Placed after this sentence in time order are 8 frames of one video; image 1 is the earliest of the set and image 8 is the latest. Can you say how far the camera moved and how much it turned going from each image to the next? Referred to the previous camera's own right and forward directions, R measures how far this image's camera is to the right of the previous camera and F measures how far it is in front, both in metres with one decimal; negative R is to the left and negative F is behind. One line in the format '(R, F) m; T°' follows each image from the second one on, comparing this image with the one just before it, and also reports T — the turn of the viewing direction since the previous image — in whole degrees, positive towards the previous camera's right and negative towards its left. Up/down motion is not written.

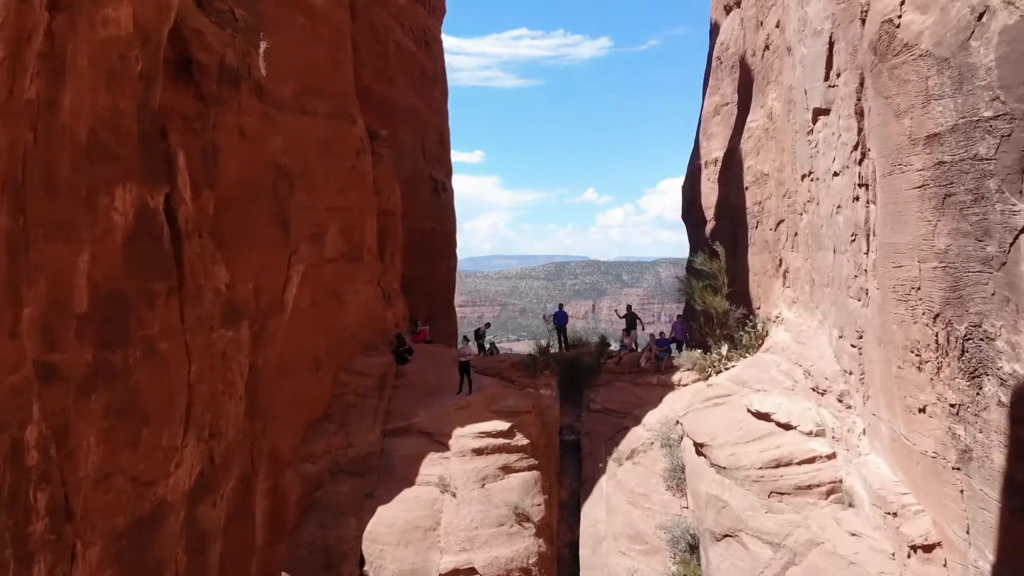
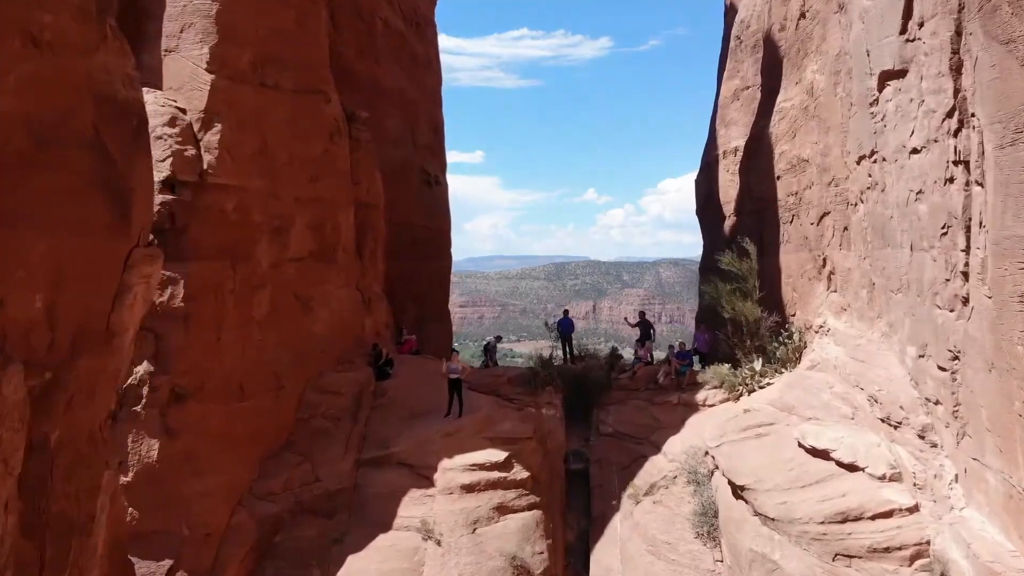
(+0.1, +1.7) m; 0°
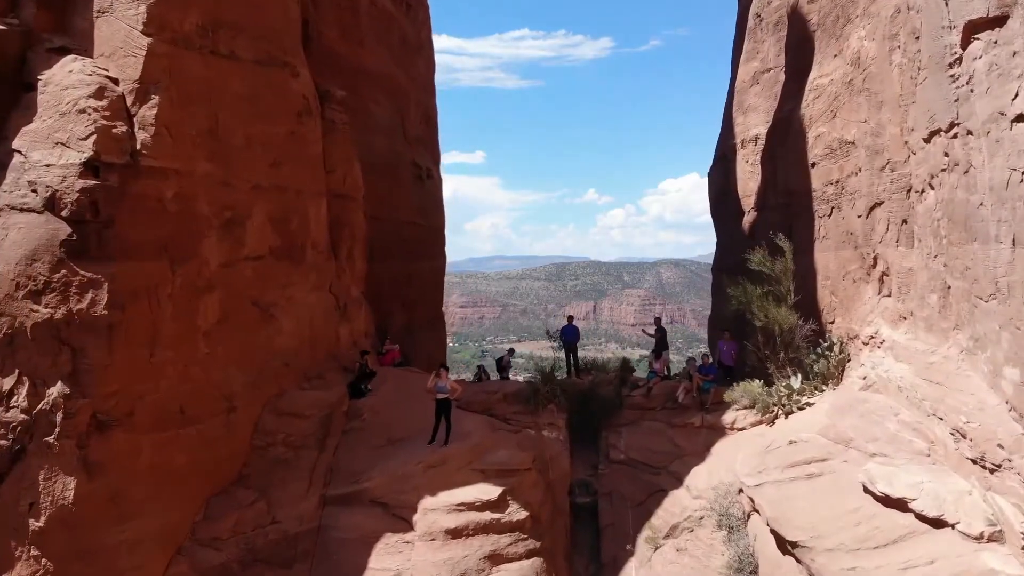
(+0.1, +1.5) m; 0°
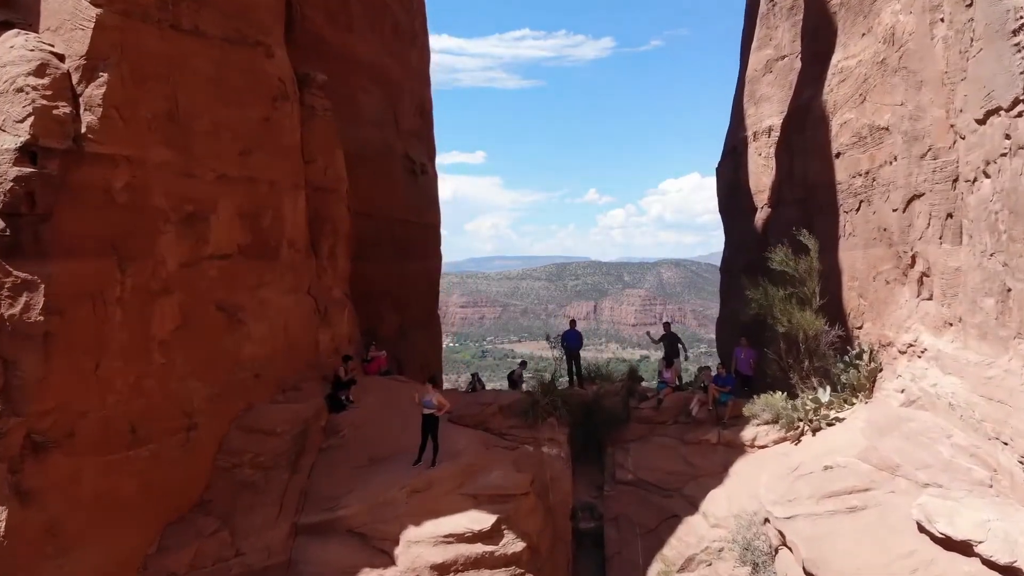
(+0.1, +0.9) m; 0°
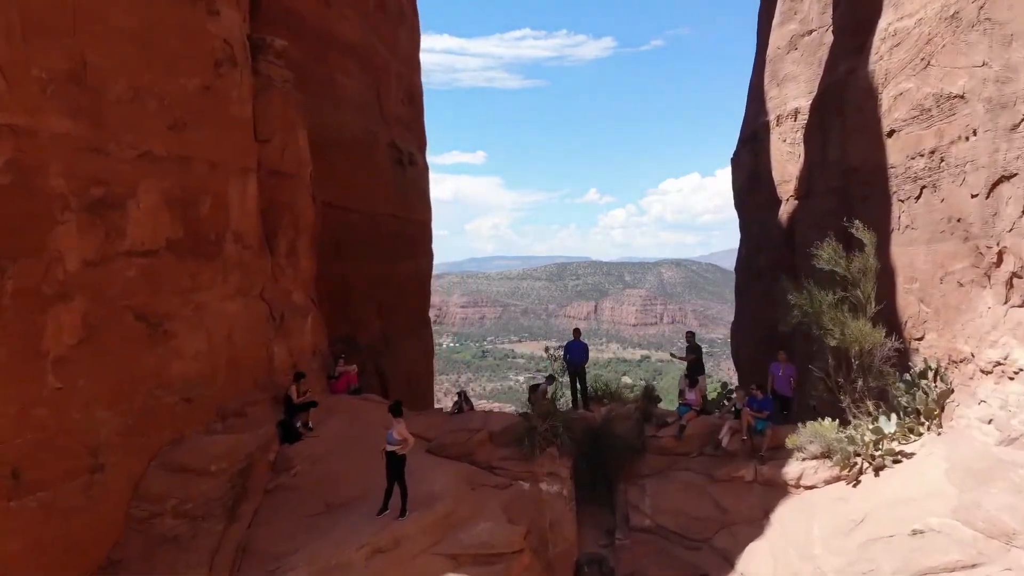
(+0.1, +1.4) m; 0°
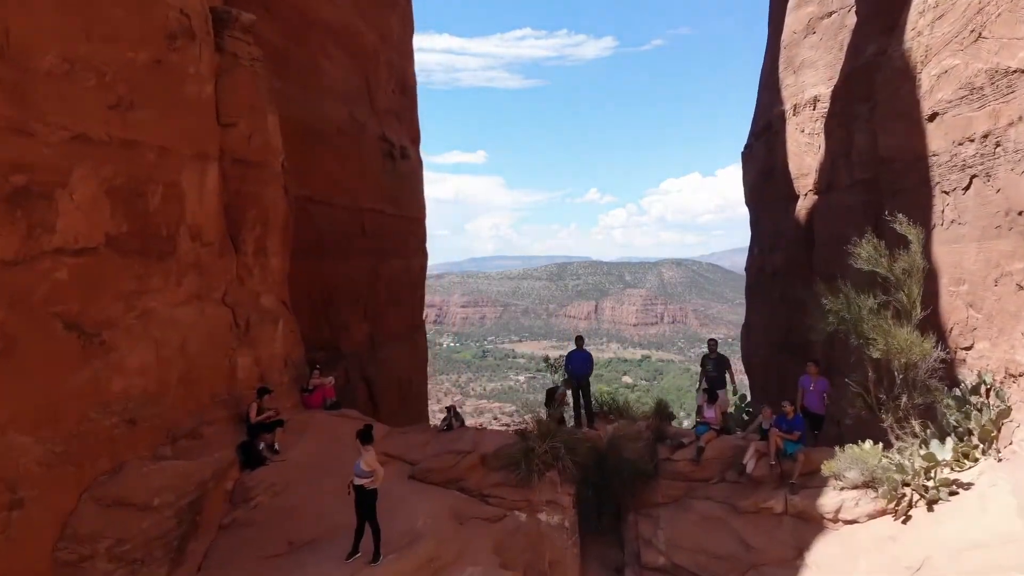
(+0.1, +0.8) m; 0°
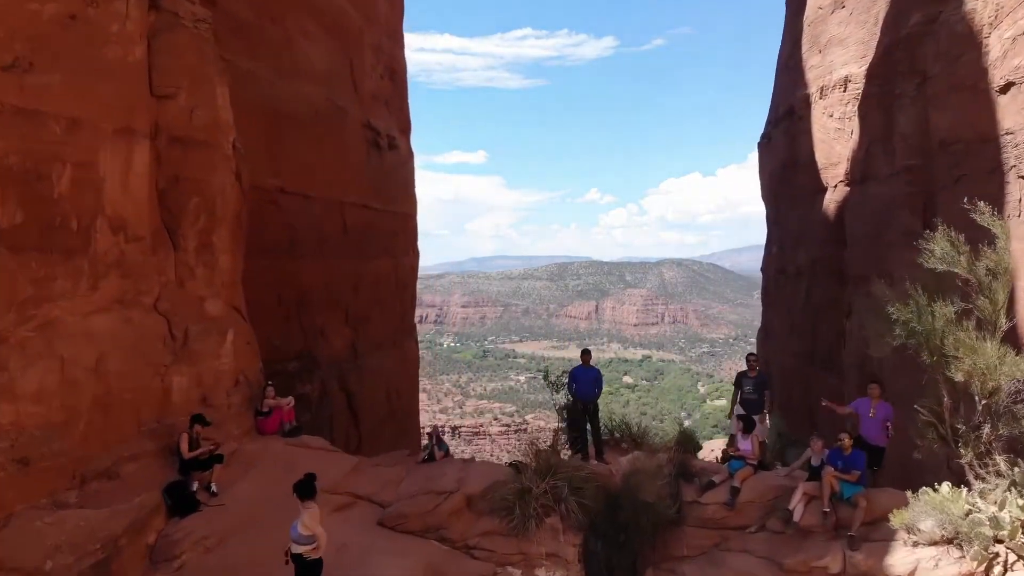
(+0.1, +1.1) m; 0°
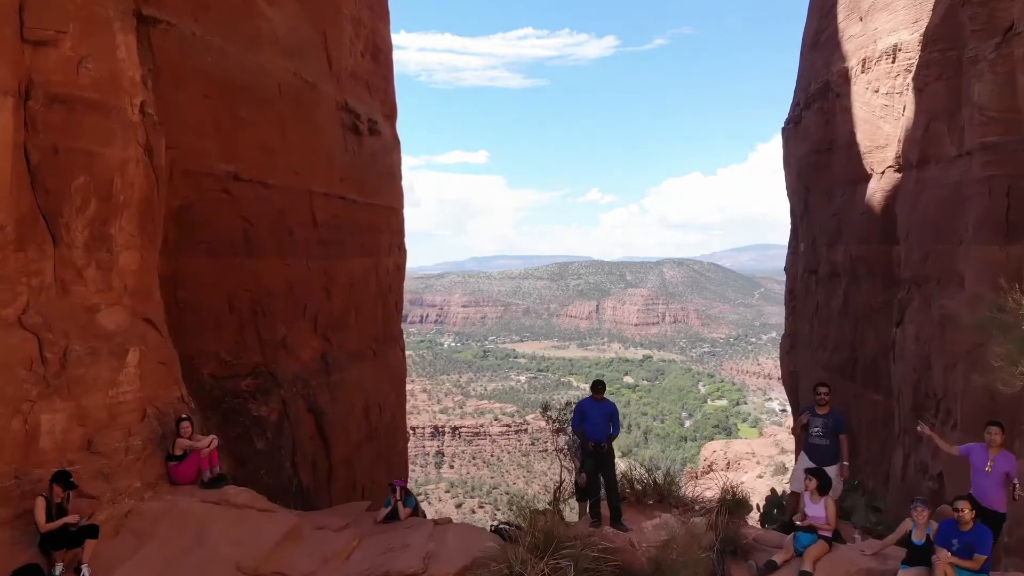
(+0.1, +1.4) m; 0°
